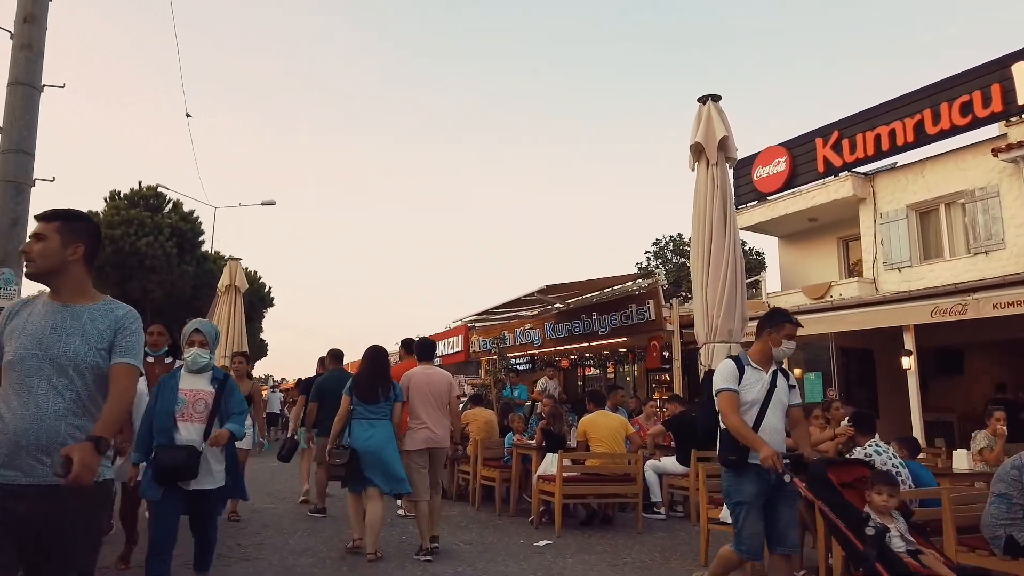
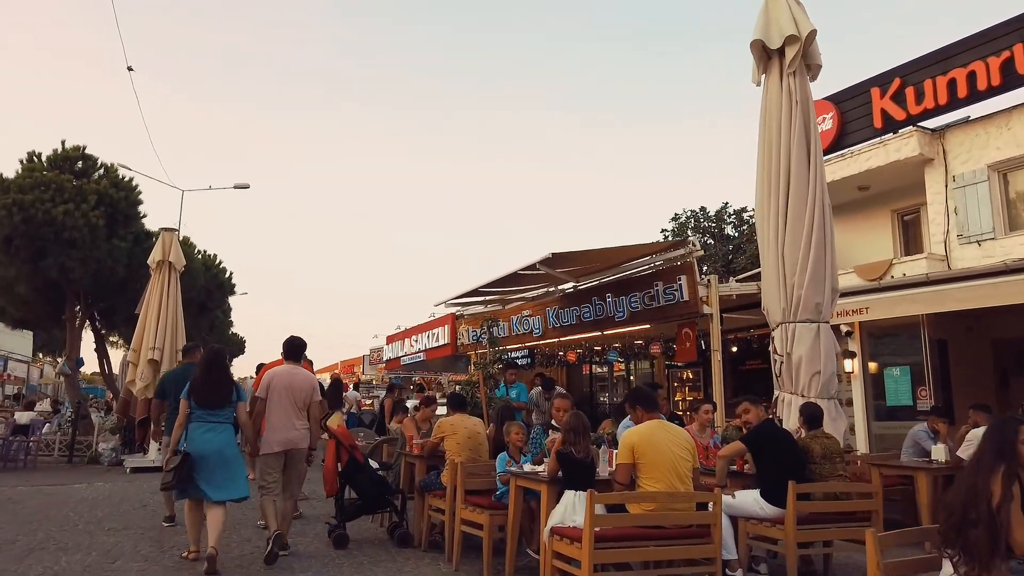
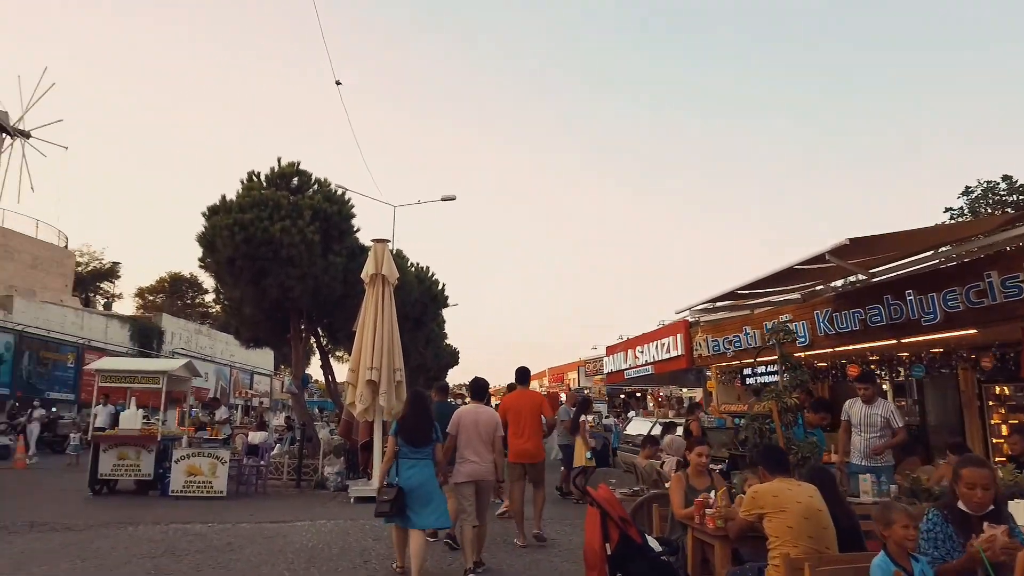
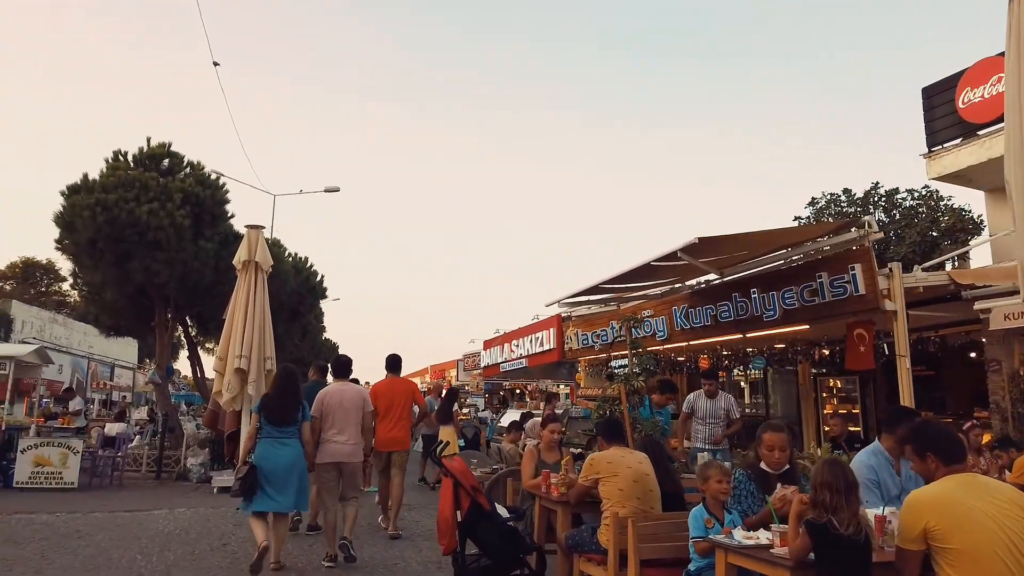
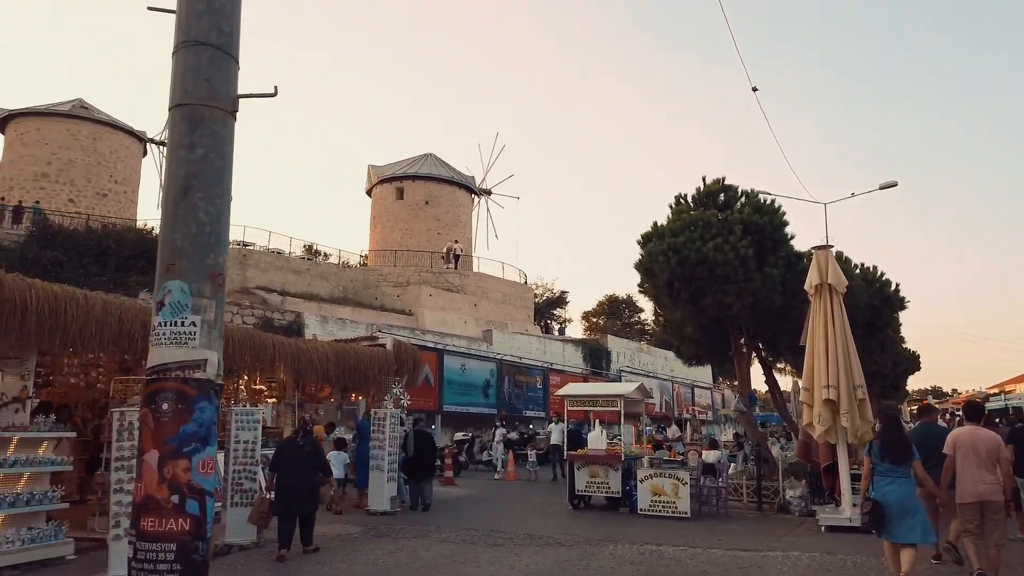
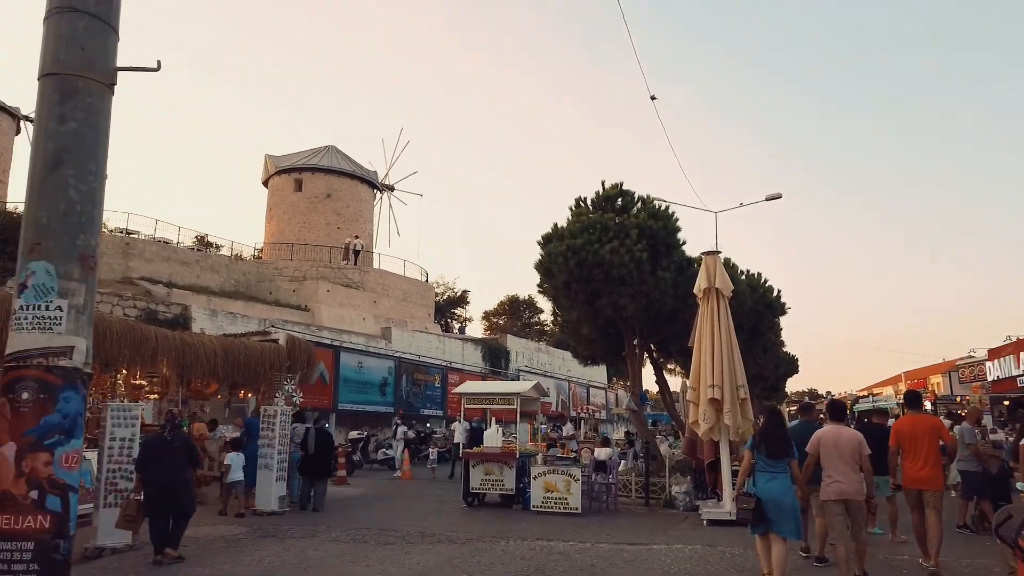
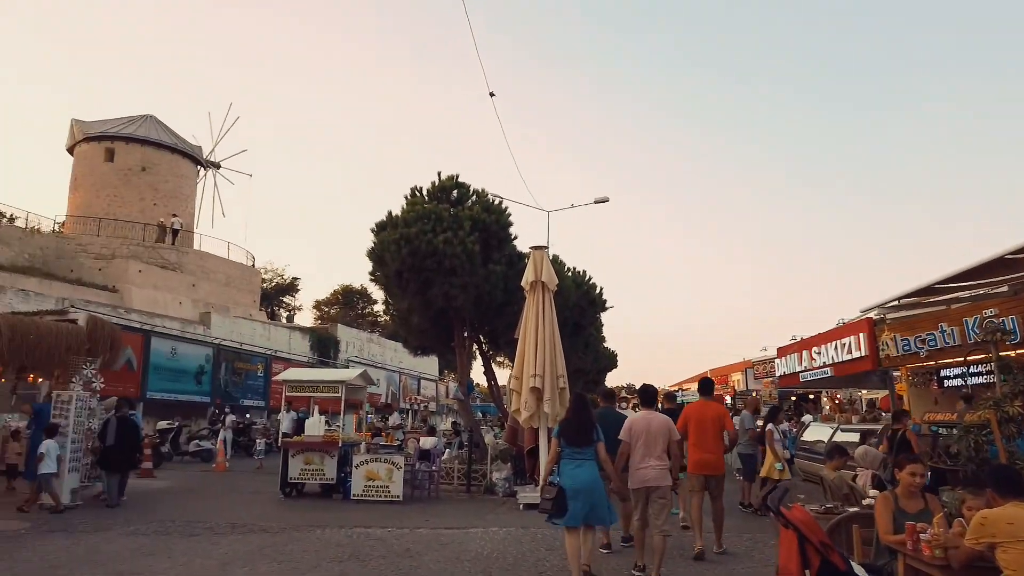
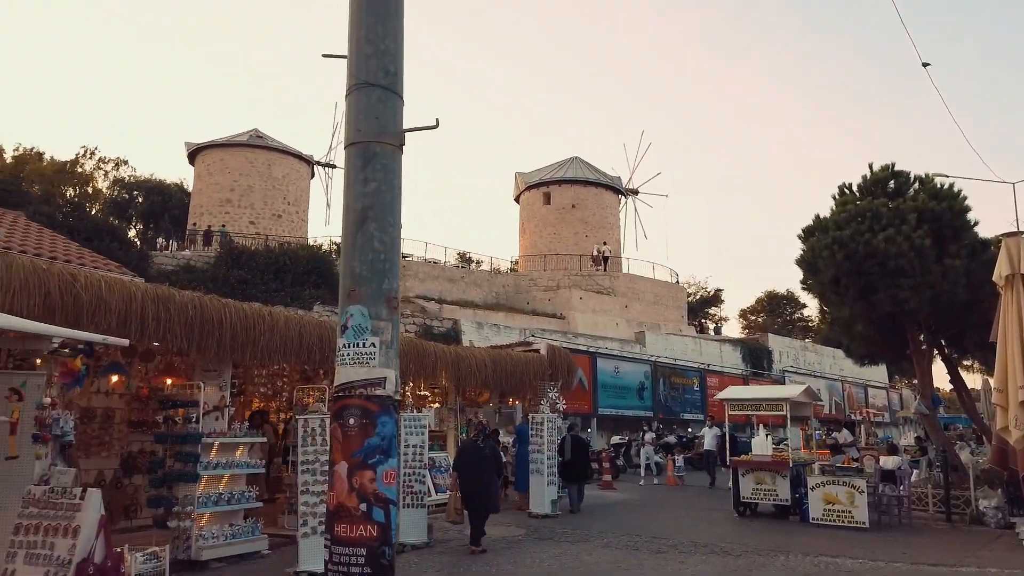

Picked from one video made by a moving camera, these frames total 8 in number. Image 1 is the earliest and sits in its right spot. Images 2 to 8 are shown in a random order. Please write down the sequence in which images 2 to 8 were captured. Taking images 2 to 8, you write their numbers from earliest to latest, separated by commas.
2, 4, 3, 7, 6, 5, 8
